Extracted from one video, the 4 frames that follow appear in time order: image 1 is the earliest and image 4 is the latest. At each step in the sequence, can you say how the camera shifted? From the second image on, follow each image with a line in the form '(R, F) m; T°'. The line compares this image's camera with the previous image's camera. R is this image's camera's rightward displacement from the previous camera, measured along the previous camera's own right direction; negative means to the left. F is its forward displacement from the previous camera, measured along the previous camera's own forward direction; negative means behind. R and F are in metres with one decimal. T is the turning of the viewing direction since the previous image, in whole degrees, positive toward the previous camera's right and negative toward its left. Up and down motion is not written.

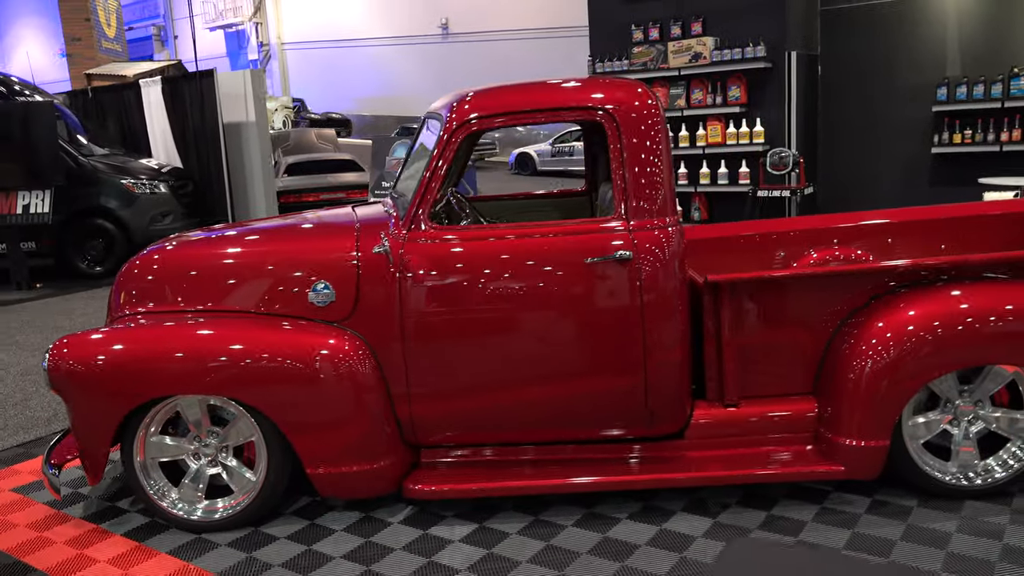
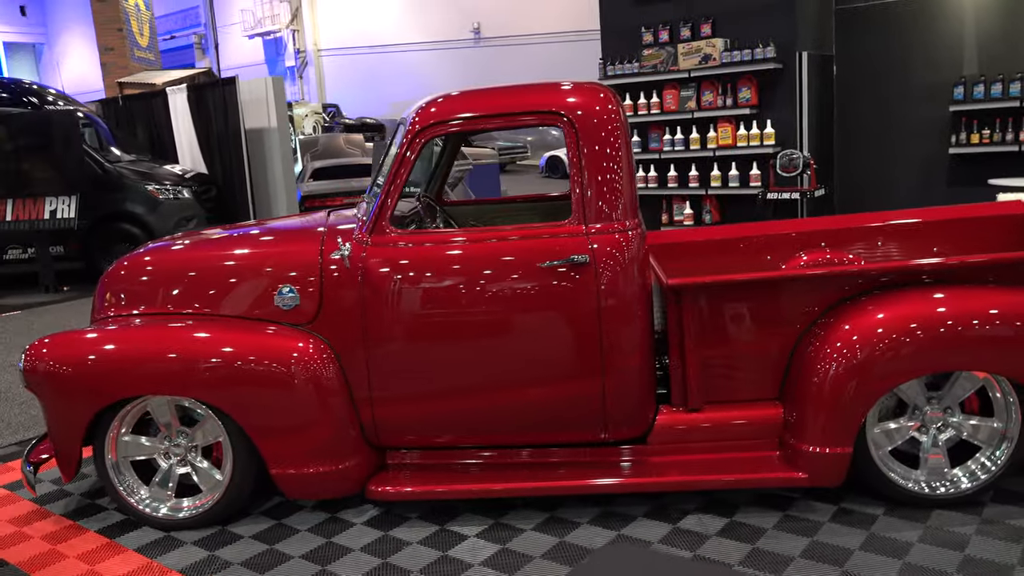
(+0.3, 0.0) m; -3°
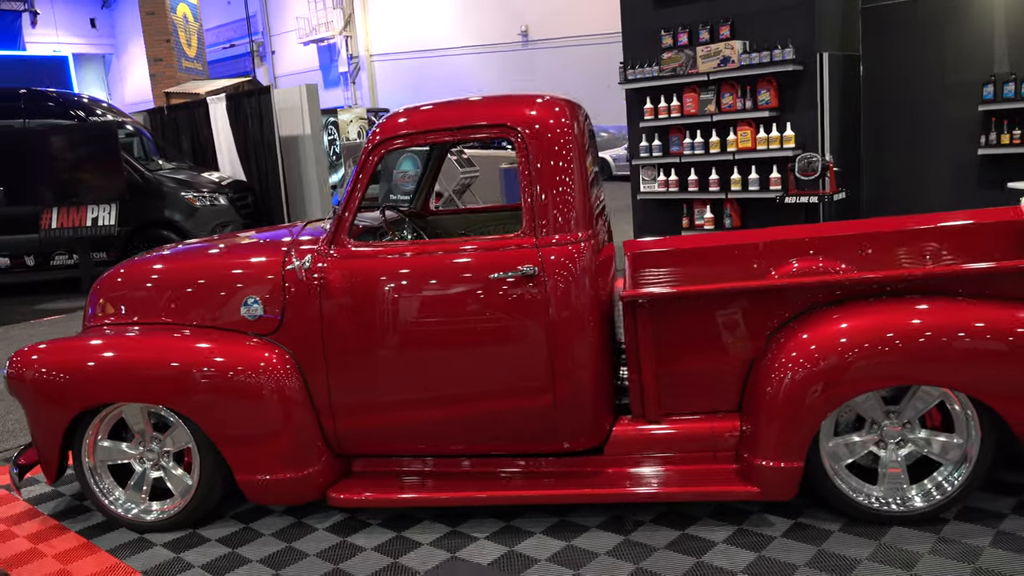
(+0.3, 0.0) m; -4°
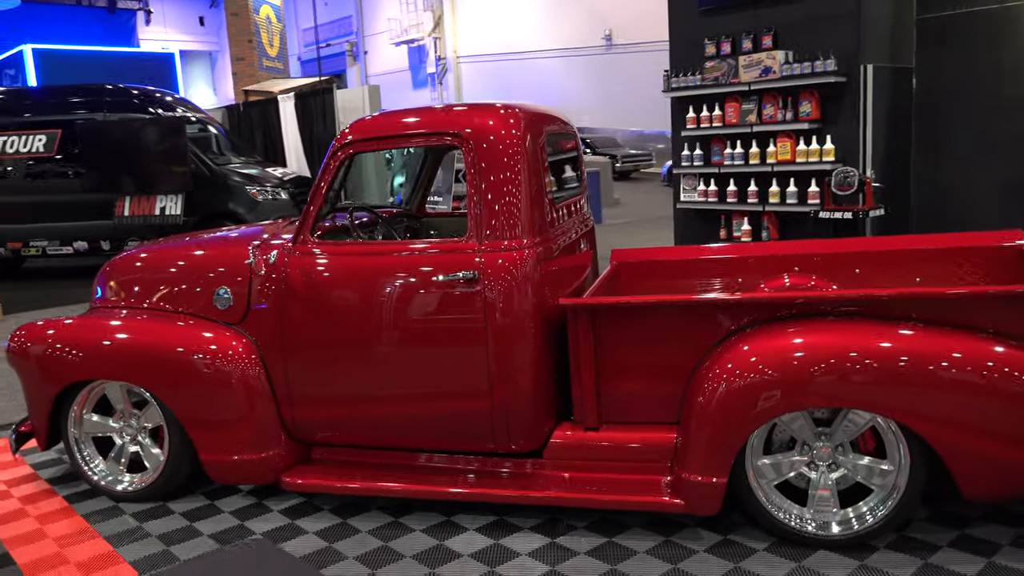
(+0.5, -0.1) m; -6°
